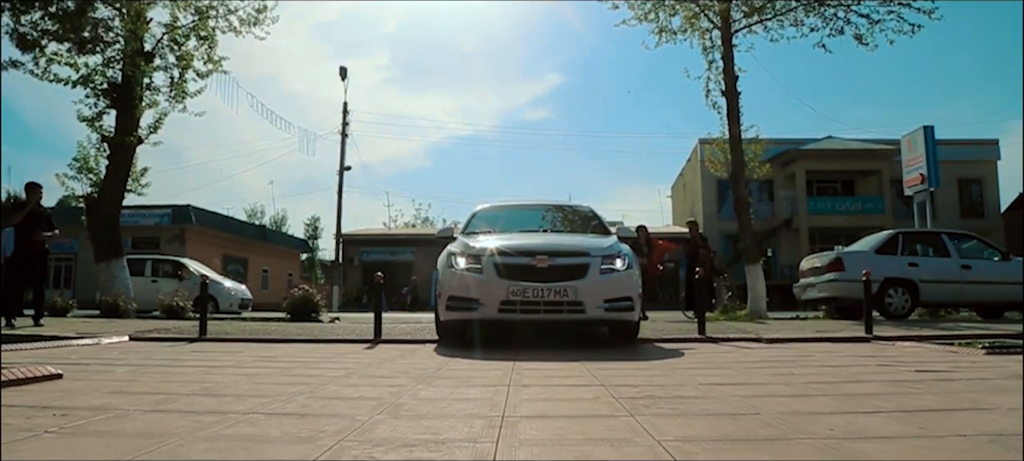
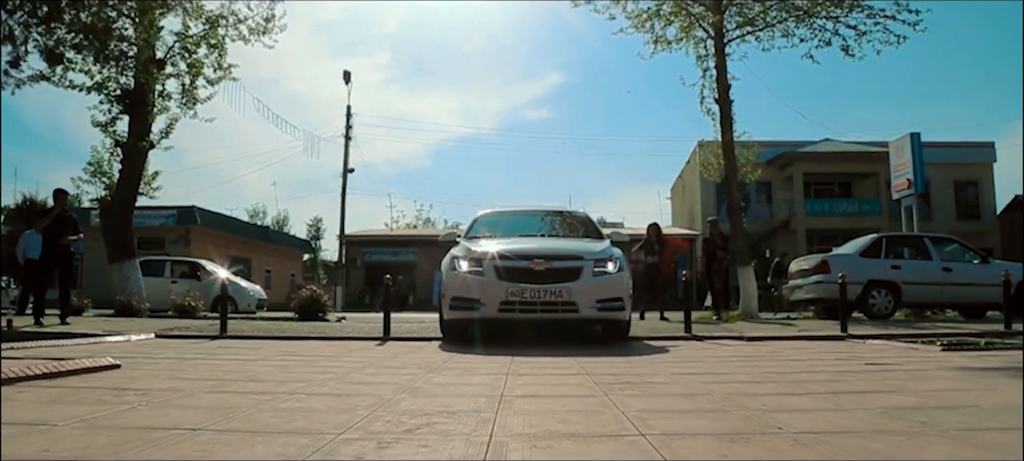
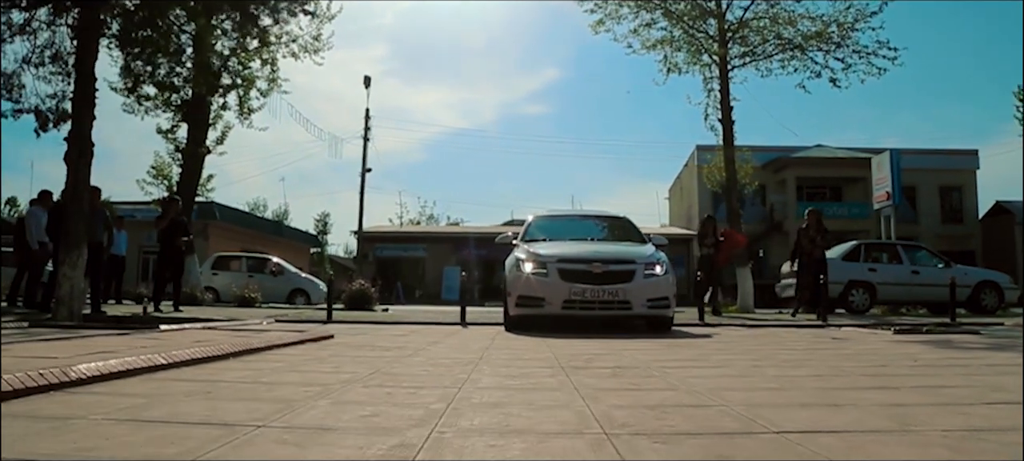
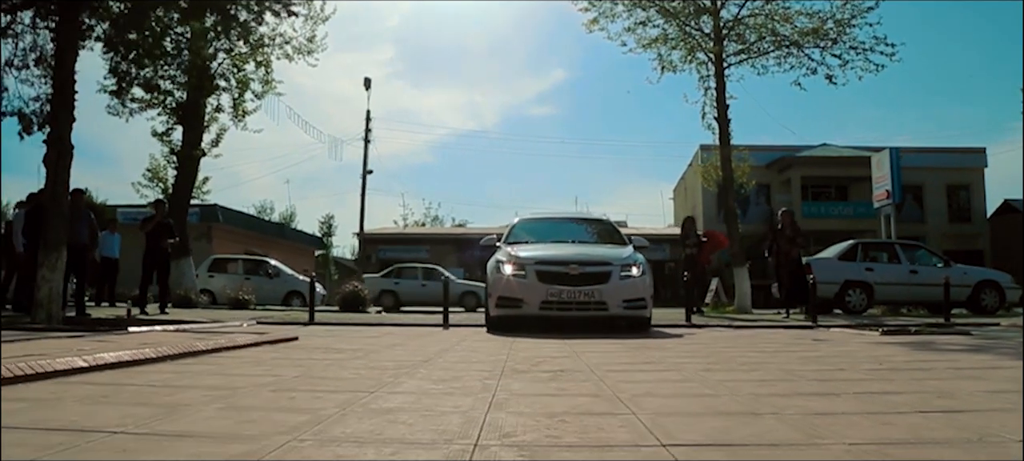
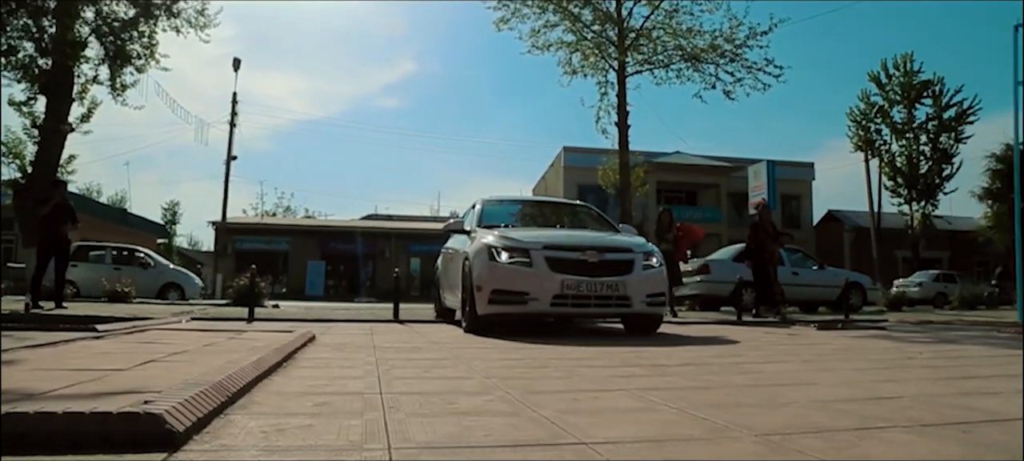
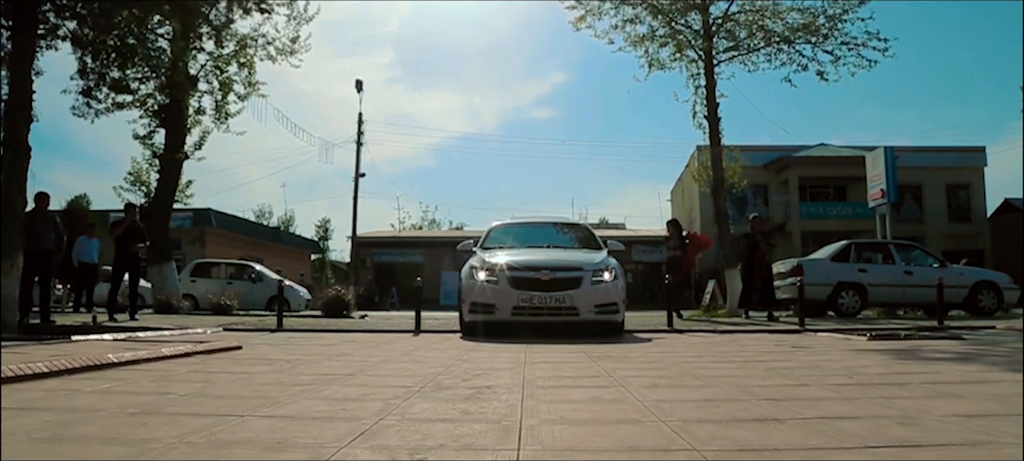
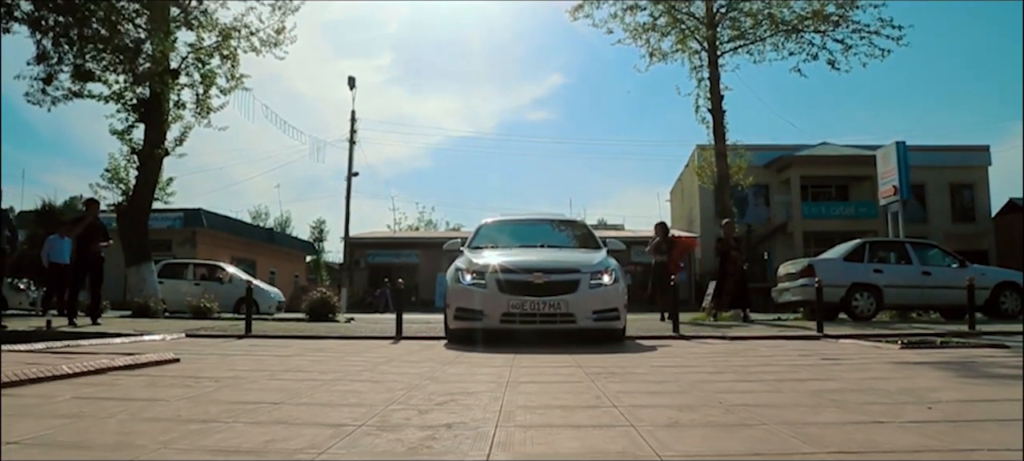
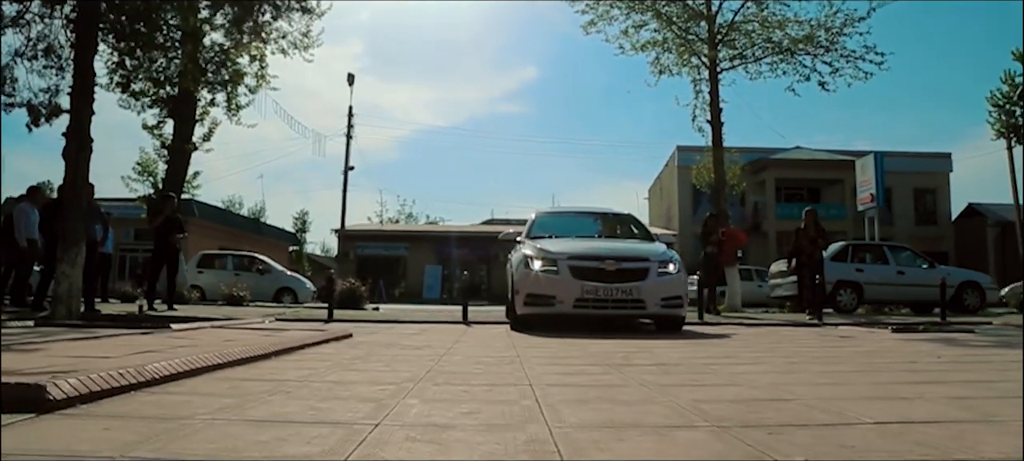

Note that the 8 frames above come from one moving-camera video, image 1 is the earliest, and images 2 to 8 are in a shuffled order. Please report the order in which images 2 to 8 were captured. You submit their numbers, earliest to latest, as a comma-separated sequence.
2, 7, 6, 4, 3, 8, 5
